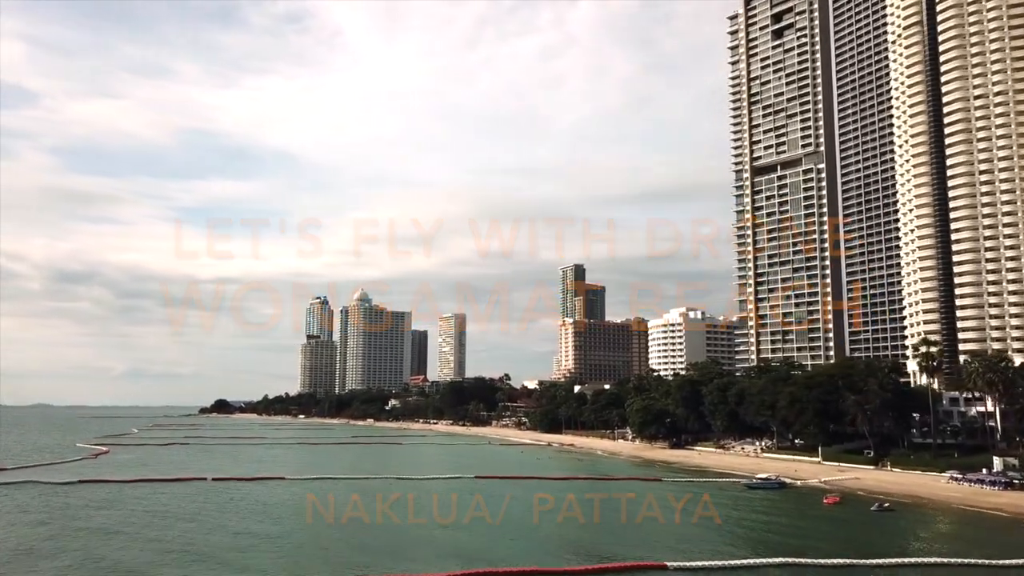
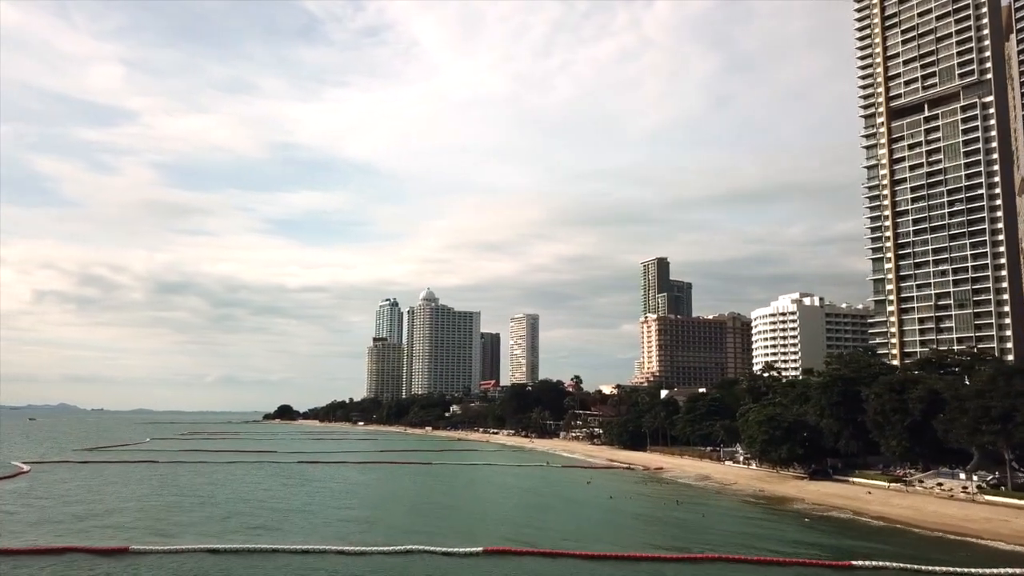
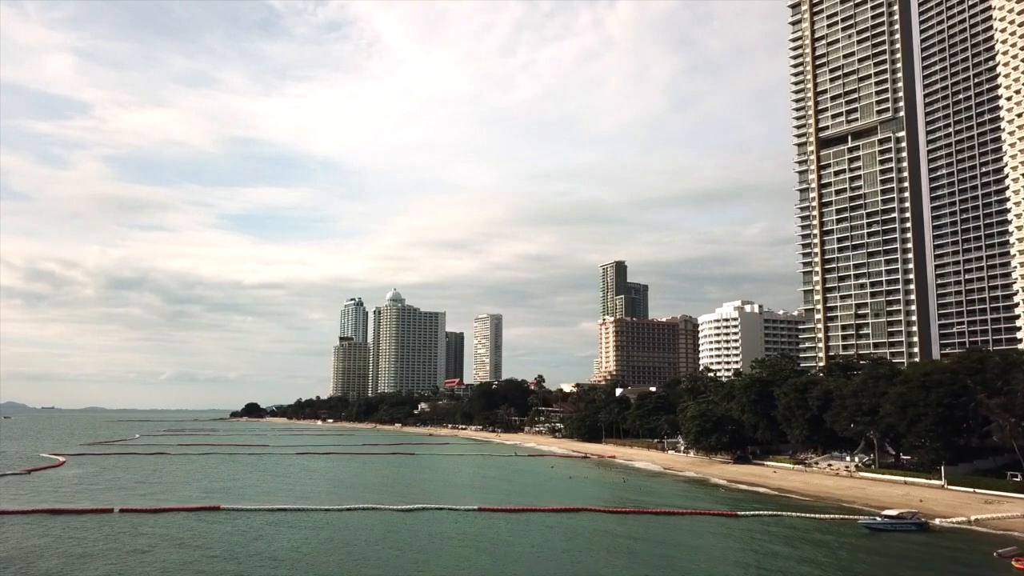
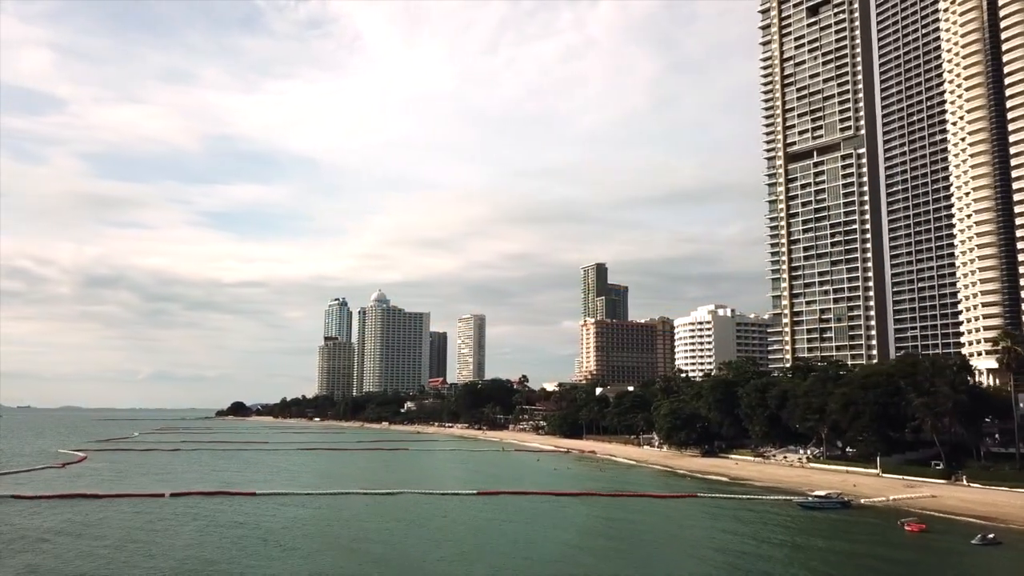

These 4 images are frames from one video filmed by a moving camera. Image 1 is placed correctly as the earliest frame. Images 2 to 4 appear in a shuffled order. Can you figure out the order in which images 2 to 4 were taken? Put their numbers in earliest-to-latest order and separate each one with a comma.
4, 3, 2
